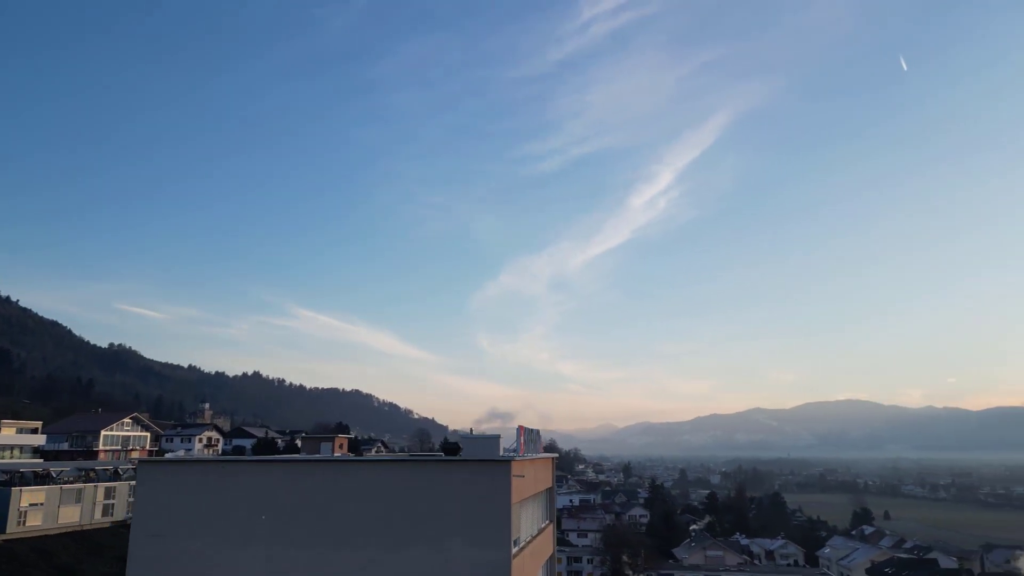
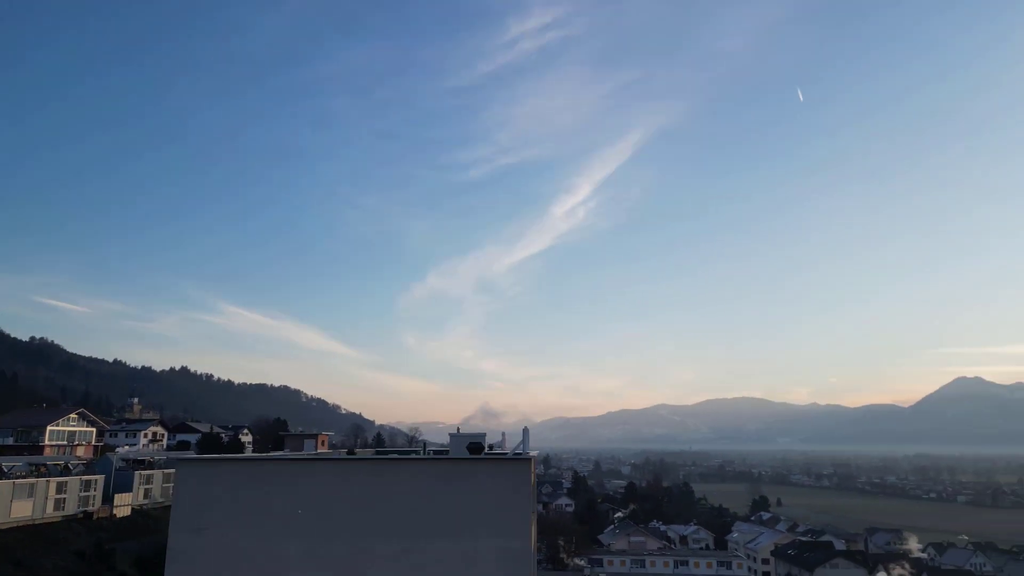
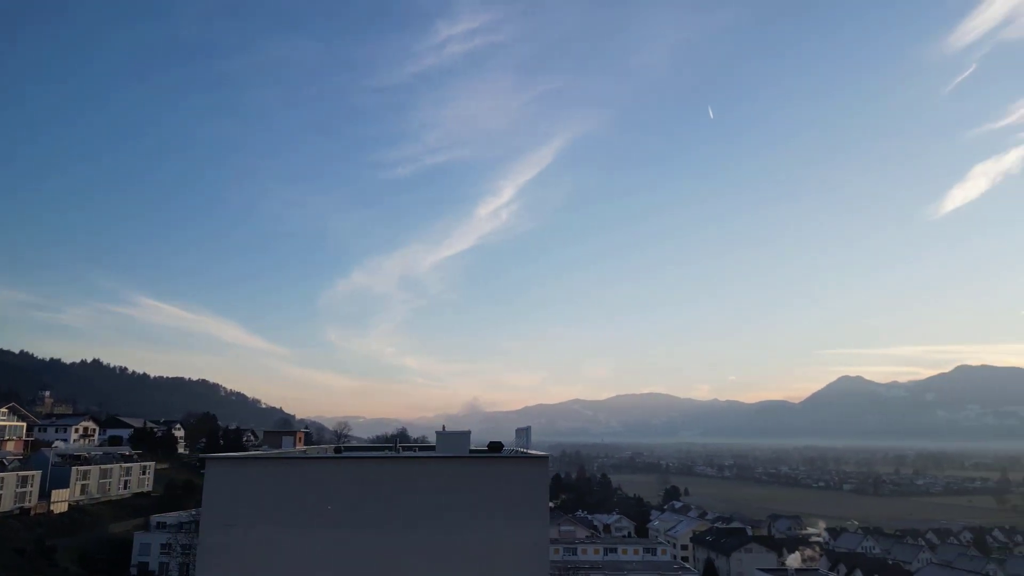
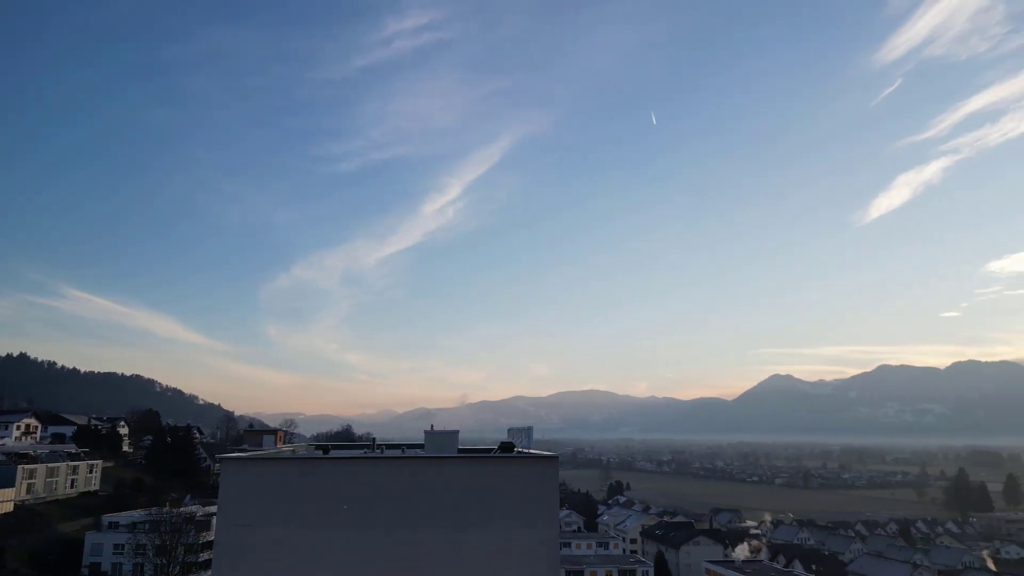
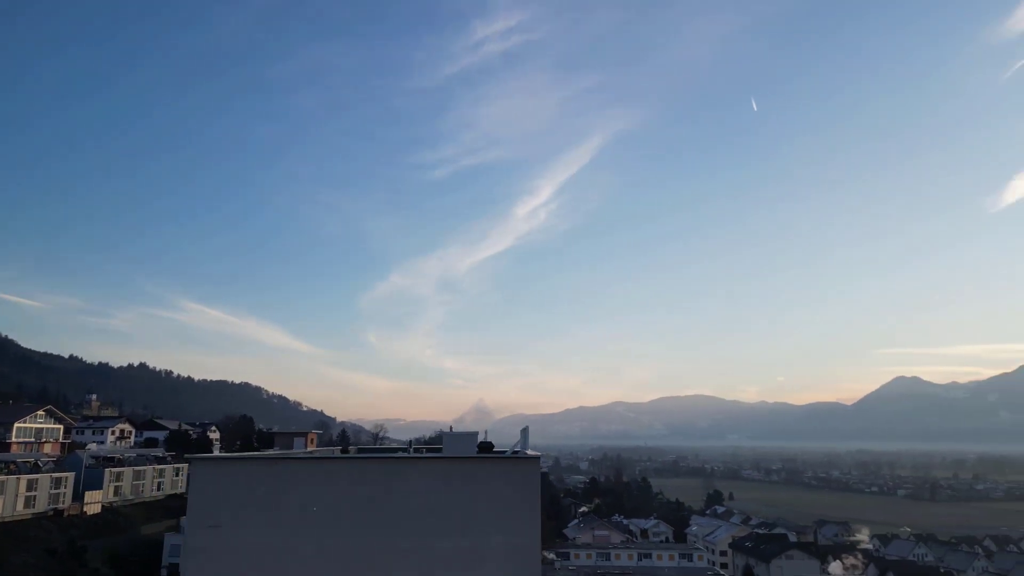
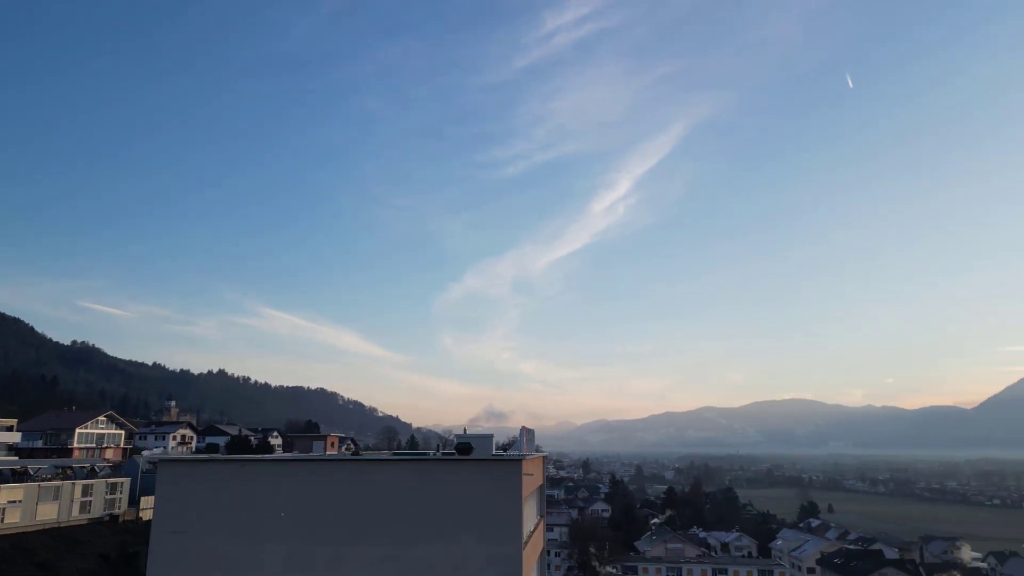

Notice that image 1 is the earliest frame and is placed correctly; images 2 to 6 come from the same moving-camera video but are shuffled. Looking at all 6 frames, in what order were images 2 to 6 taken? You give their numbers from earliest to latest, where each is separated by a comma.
6, 2, 5, 3, 4
